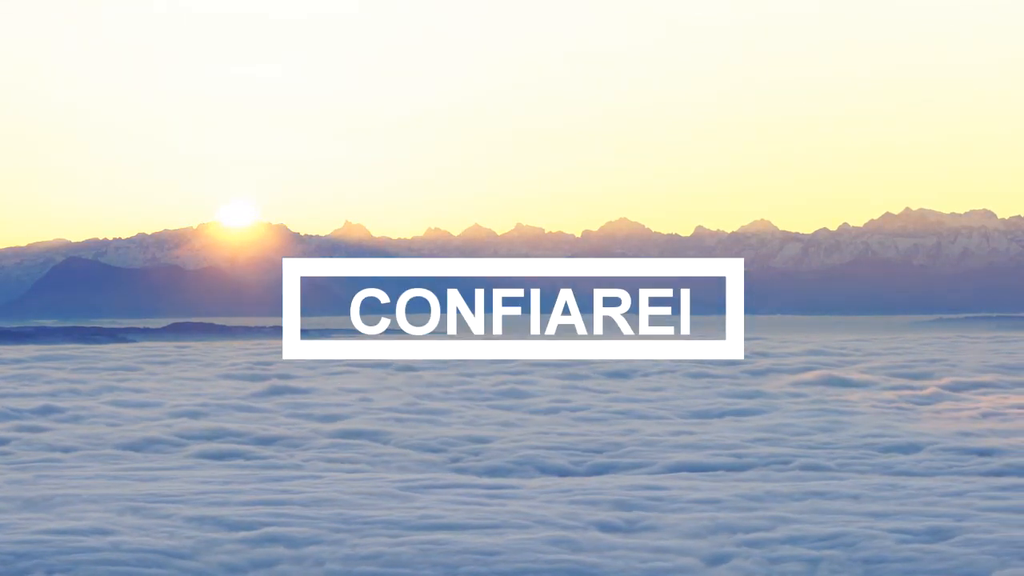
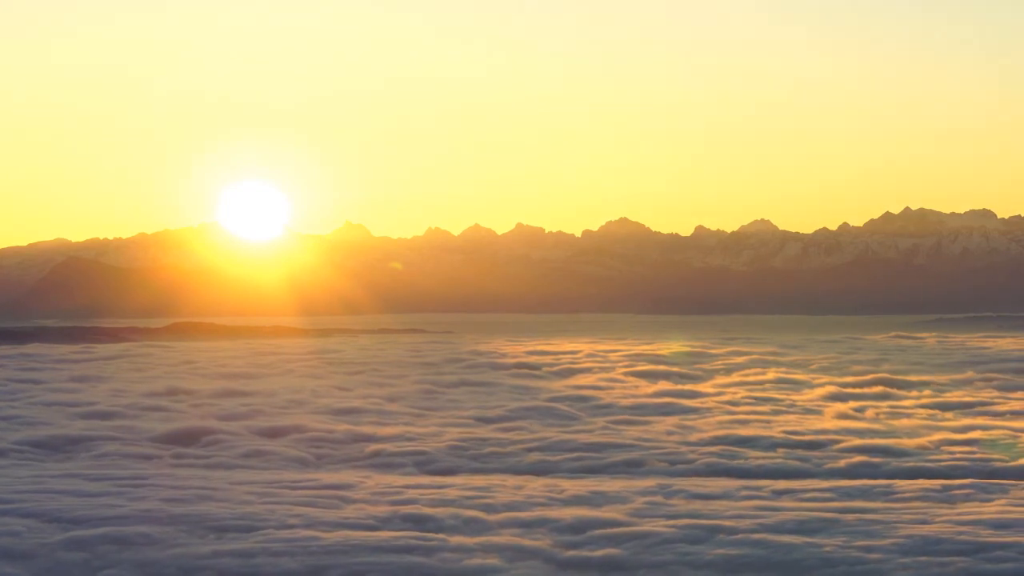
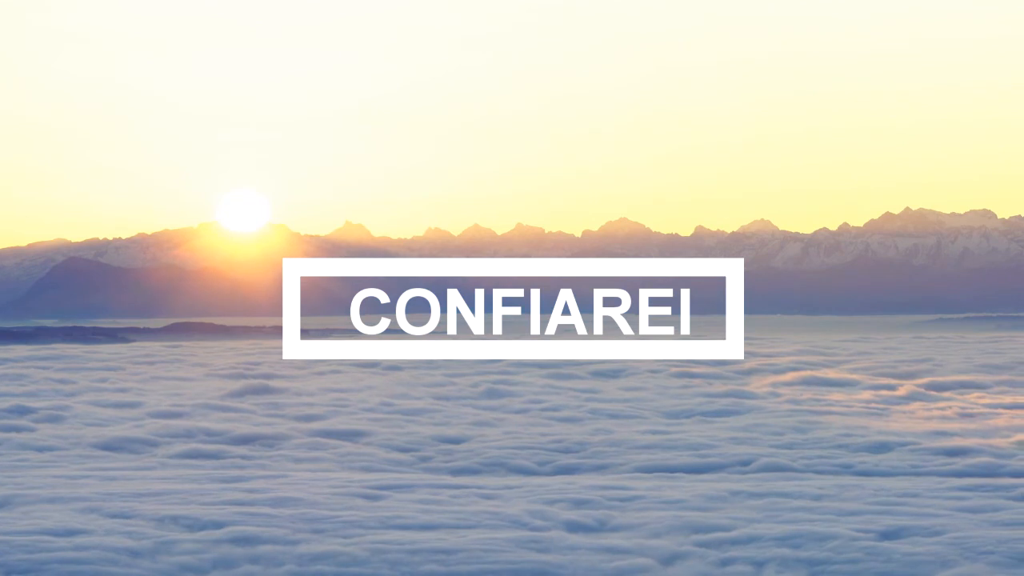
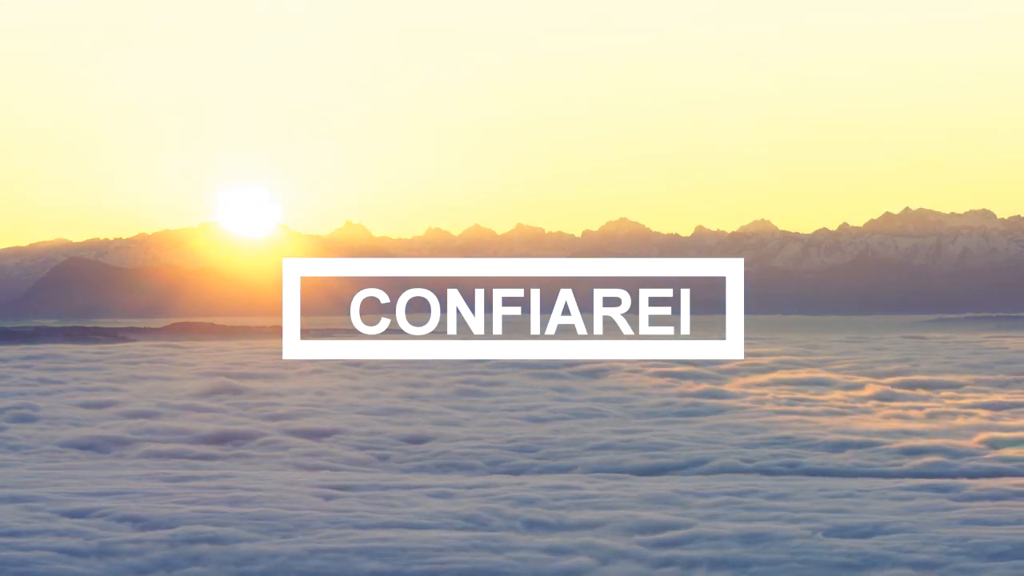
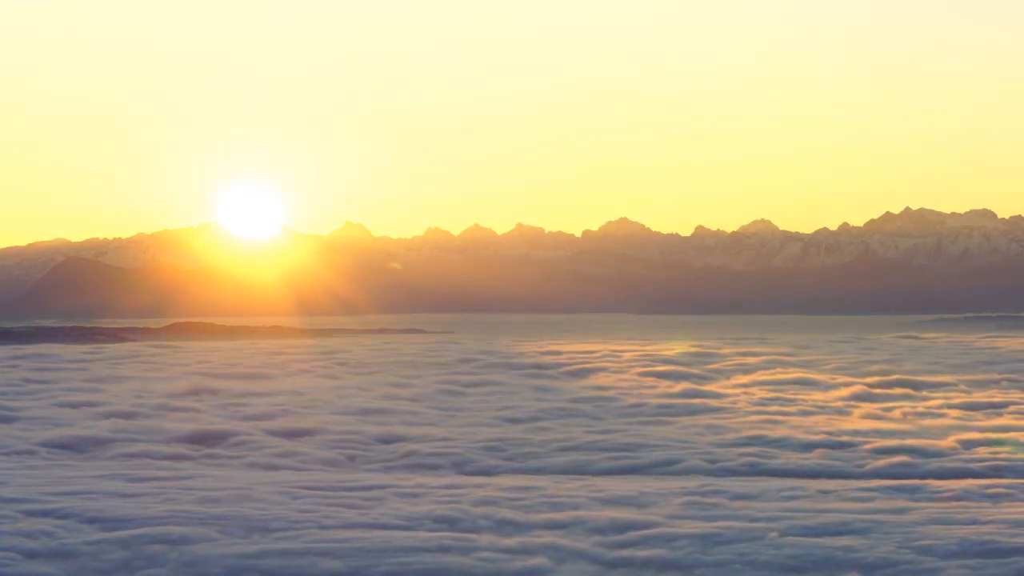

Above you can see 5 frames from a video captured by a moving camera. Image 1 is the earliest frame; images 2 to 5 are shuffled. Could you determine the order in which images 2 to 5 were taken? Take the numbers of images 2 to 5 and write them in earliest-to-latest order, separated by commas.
3, 4, 5, 2
